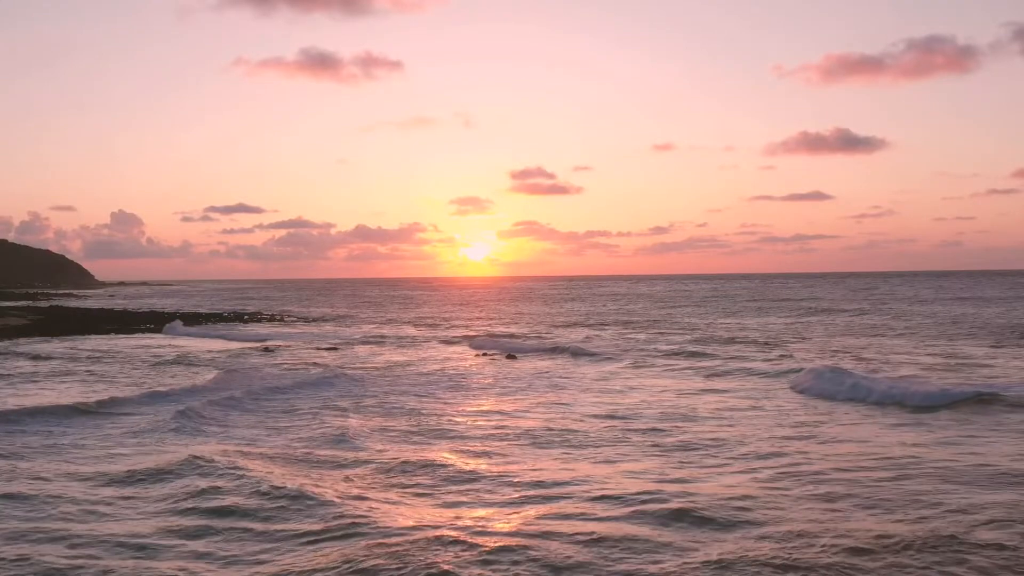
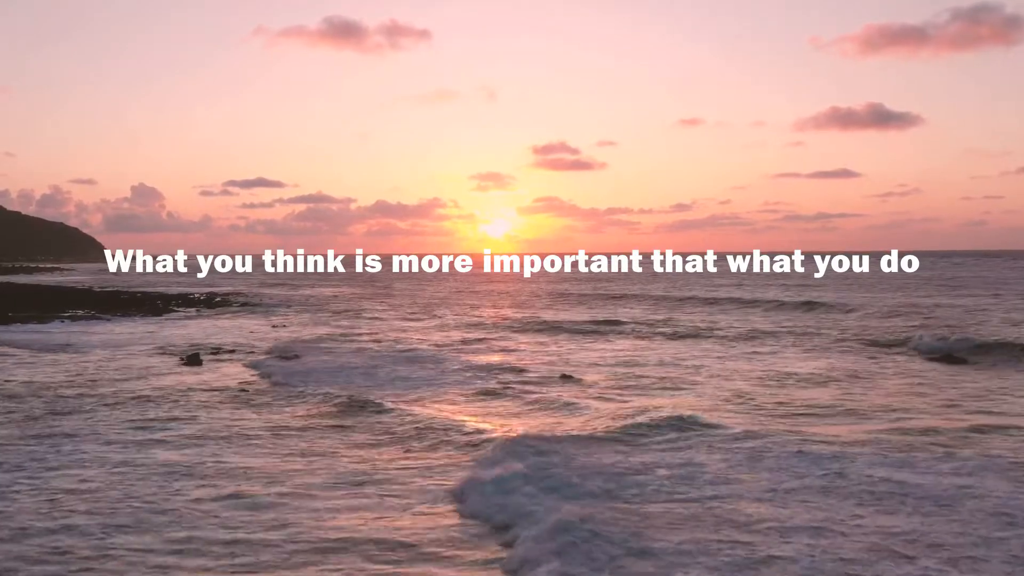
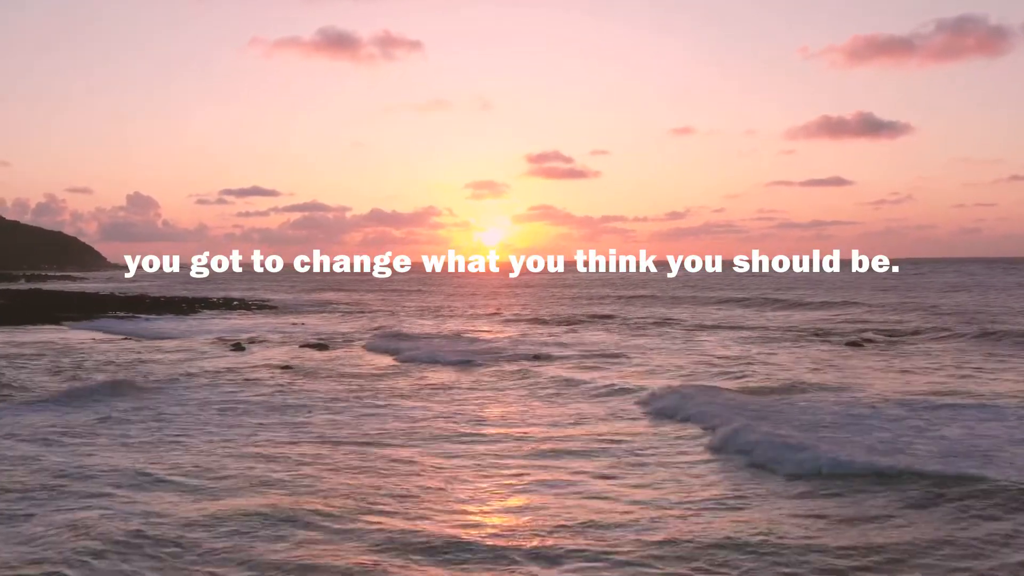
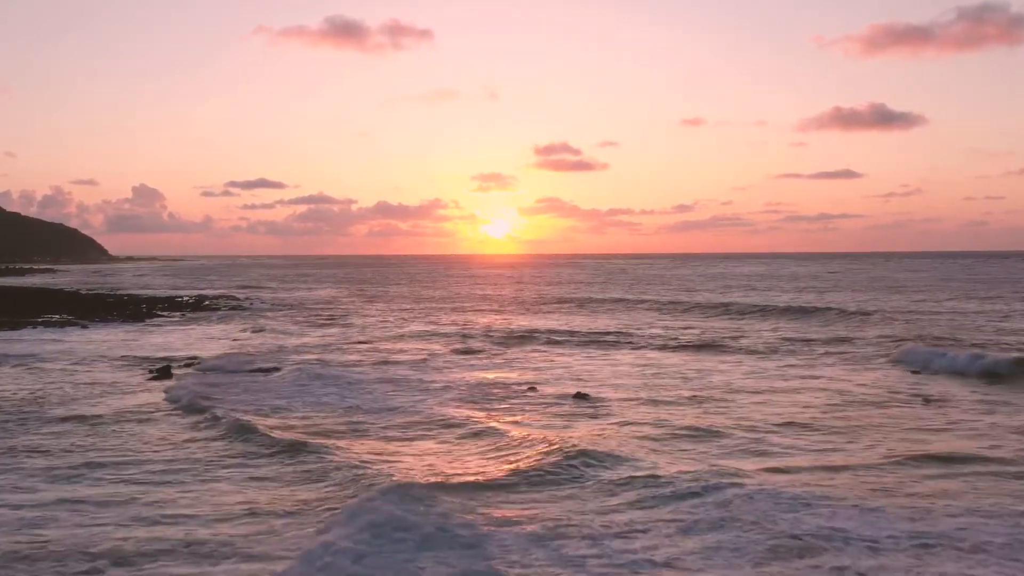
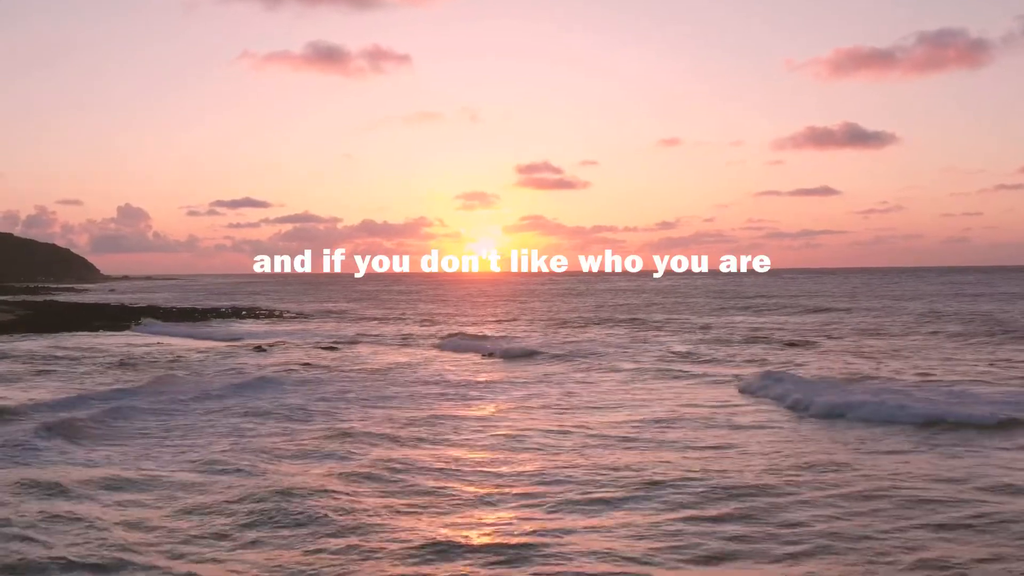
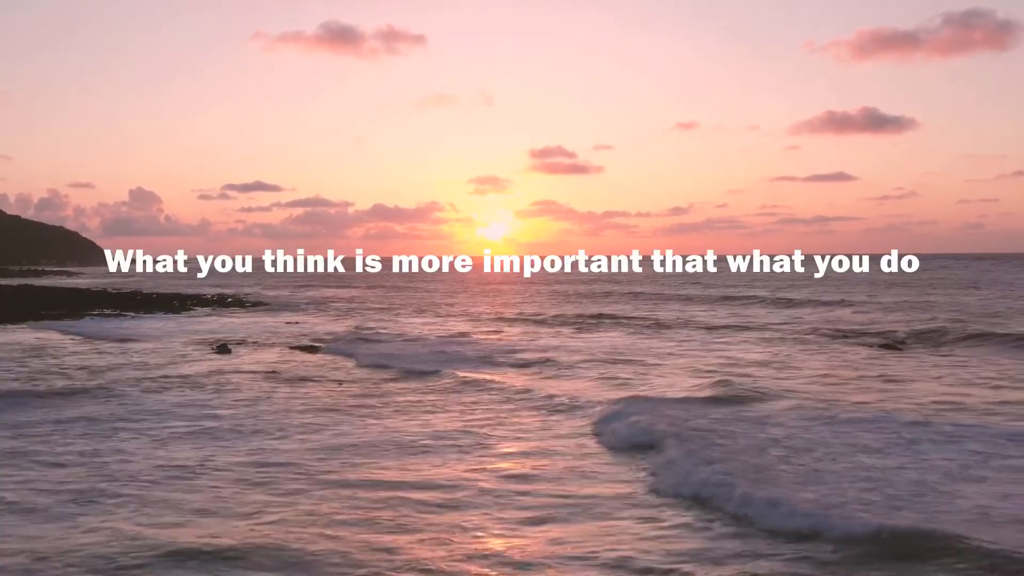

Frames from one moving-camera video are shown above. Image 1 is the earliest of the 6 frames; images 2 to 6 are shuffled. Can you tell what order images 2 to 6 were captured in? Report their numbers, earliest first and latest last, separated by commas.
5, 3, 6, 2, 4
